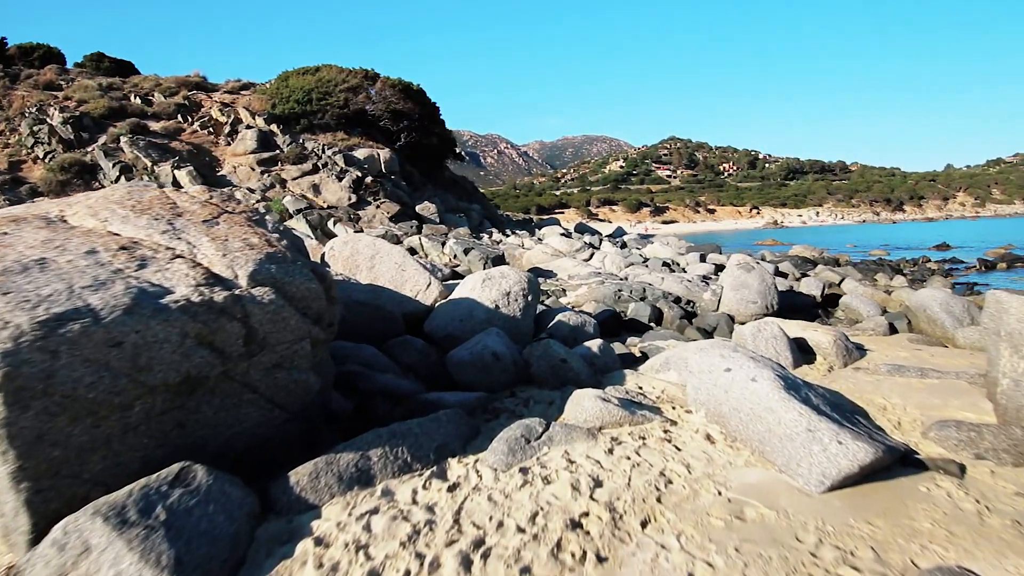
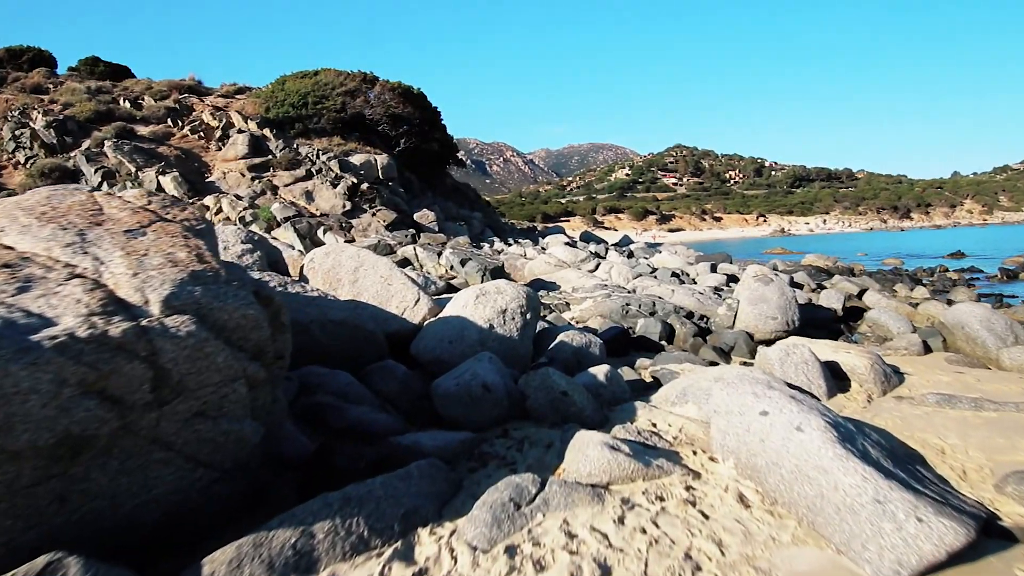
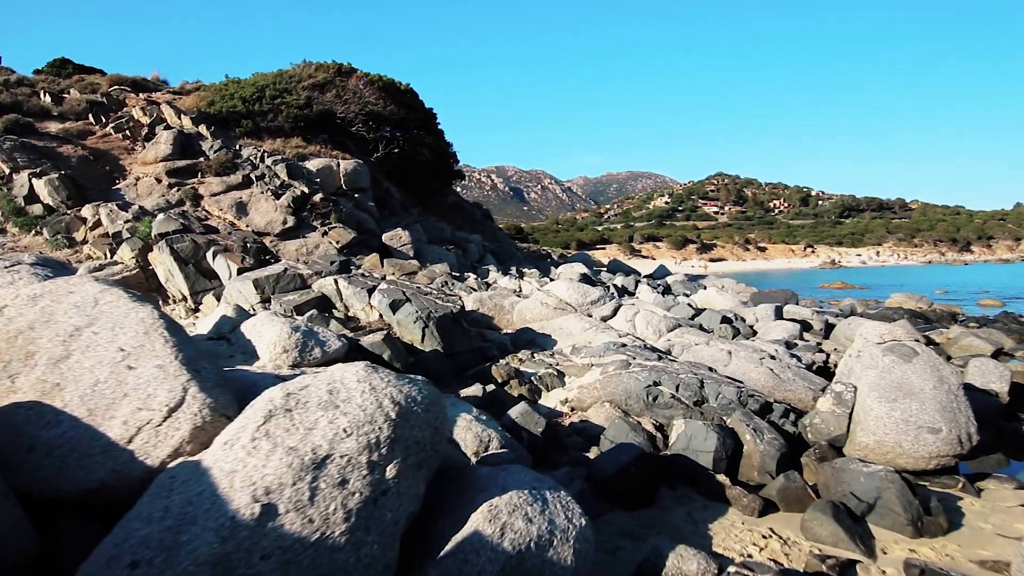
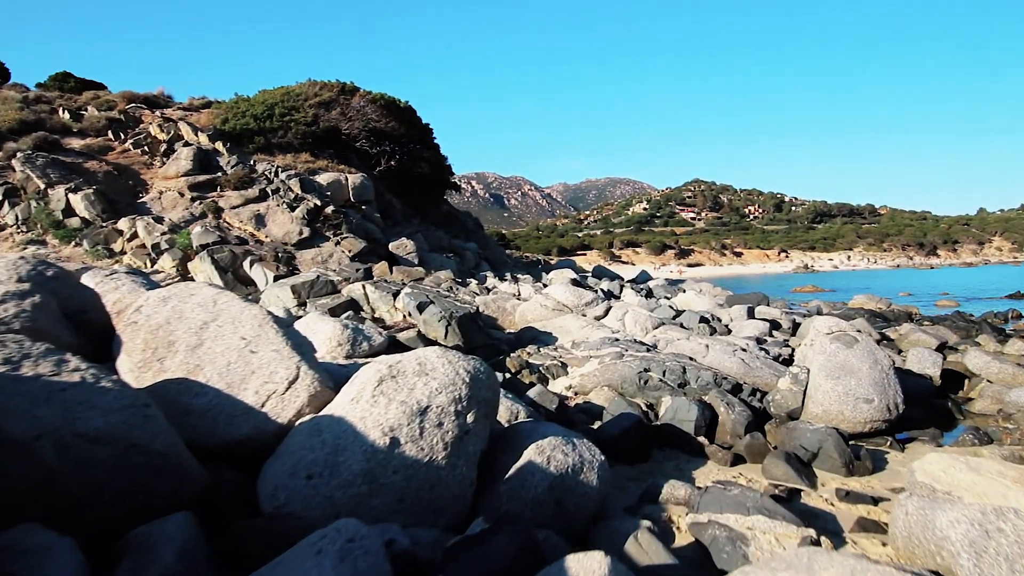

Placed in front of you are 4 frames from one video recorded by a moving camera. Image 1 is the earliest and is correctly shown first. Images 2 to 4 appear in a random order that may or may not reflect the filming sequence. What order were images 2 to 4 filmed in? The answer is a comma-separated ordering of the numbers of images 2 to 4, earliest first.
2, 4, 3
